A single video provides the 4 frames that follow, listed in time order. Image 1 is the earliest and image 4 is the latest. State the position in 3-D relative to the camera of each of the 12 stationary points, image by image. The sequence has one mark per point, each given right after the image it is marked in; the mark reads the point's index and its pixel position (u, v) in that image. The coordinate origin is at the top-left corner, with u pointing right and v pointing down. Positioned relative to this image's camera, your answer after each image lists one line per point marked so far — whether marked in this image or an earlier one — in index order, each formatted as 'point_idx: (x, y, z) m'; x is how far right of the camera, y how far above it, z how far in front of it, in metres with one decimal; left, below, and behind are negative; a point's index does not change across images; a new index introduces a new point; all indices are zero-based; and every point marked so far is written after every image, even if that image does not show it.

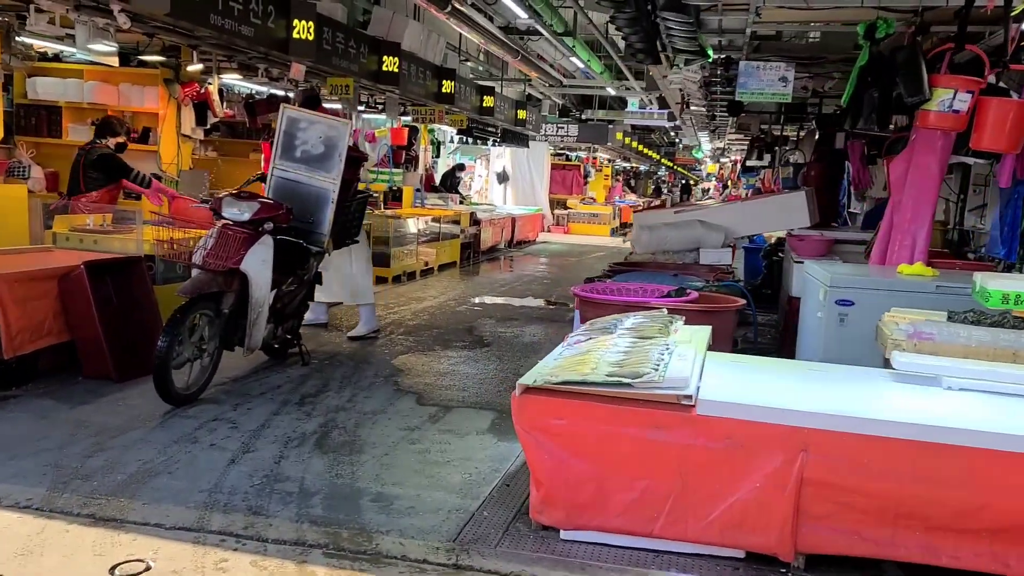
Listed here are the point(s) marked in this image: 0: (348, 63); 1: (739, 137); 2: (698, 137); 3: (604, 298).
0: (-1.7, +2.3, +8.0) m
1: (+3.1, +2.1, +10.9) m
2: (+3.2, +2.6, +13.7) m
3: (+0.5, 0.0, +4.0) m
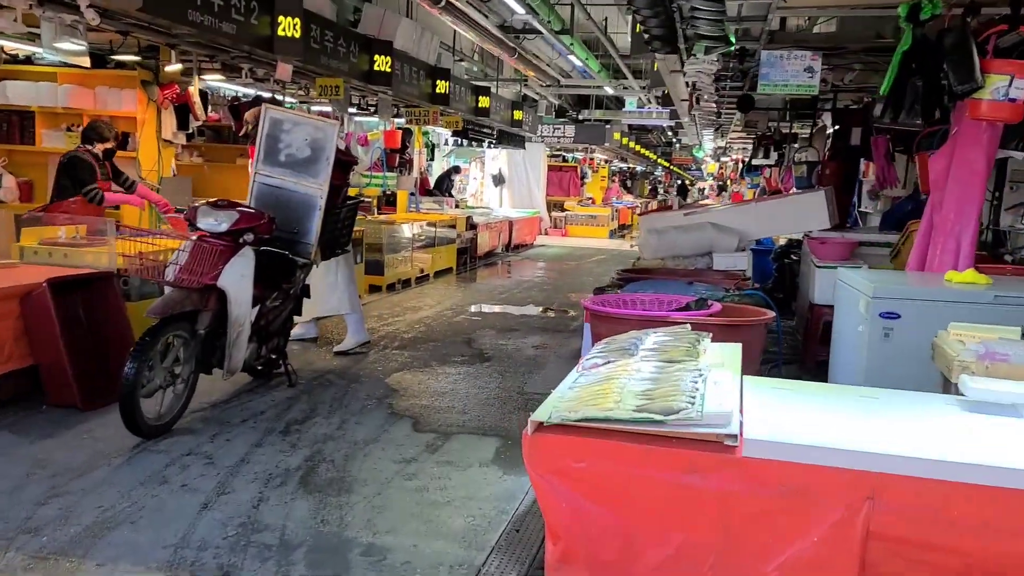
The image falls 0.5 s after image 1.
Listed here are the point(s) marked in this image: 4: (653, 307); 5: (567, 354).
0: (-1.7, +2.2, +7.6) m
1: (+3.1, +2.1, +10.6) m
2: (+3.2, +2.6, +13.3) m
3: (+0.5, -0.1, +3.6) m
4: (+0.7, -0.1, +4.0) m
5: (+0.4, -0.5, +5.8) m
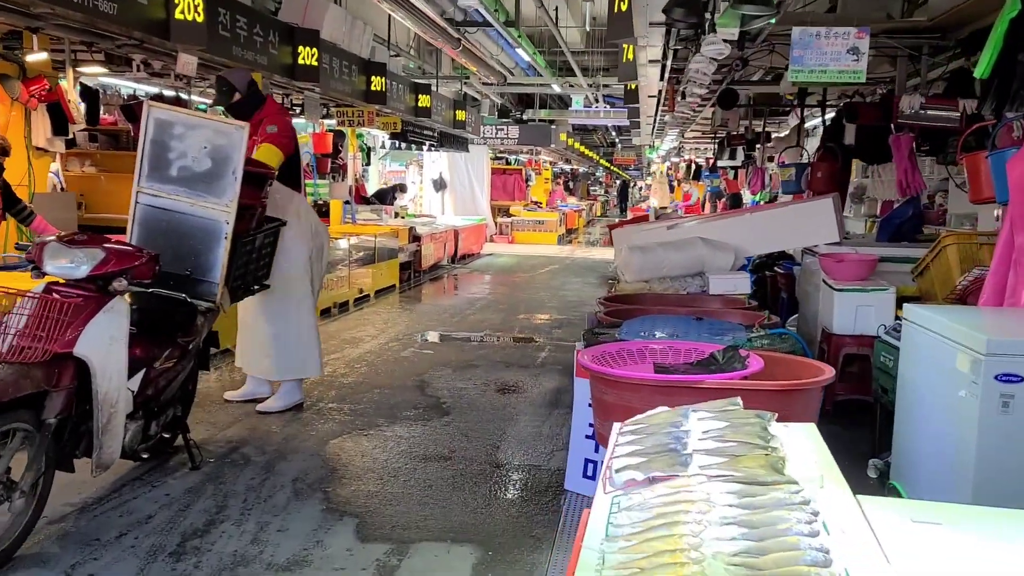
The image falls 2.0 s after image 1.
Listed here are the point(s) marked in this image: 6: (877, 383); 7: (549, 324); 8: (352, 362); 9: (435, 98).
0: (-2.1, +1.9, +6.4) m
1: (+2.4, +1.9, +9.8) m
2: (+2.3, +2.4, +12.6) m
3: (+0.4, -0.3, +2.7) m
4: (+0.6, -0.3, +3.1) m
5: (+0.2, -0.7, +4.8) m
6: (+1.7, -0.4, +3.7) m
7: (+0.4, -0.3, +7.6) m
8: (-1.2, -0.5, +5.8) m
9: (-1.1, +2.8, +11.5) m
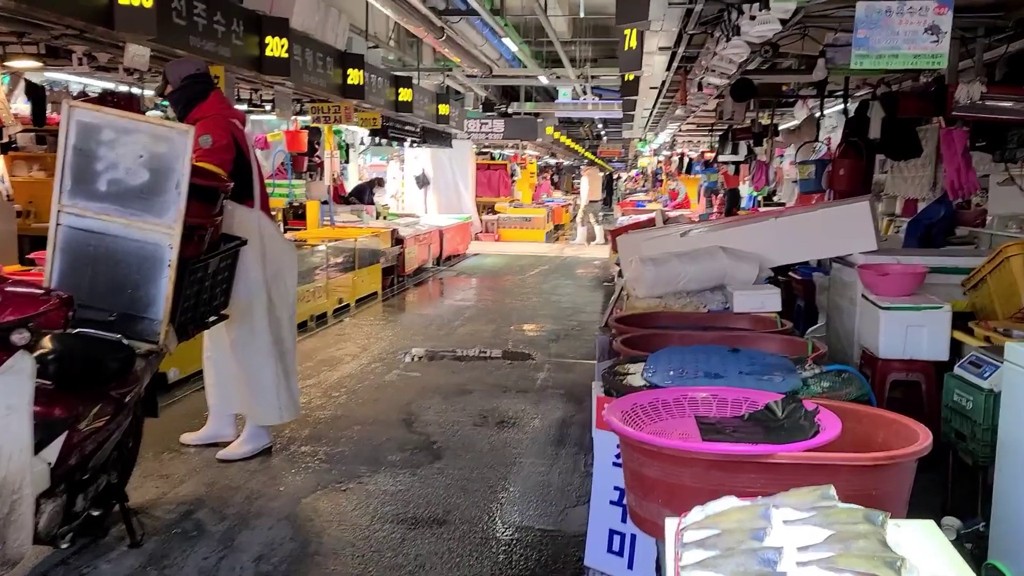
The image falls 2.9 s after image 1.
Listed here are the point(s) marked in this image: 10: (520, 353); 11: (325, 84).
0: (-2.2, +1.8, +5.8) m
1: (+2.3, +1.9, +9.2) m
2: (+2.1, +2.4, +12.0) m
3: (+0.5, -0.4, +2.1) m
4: (+0.7, -0.4, +2.5) m
5: (+0.2, -0.8, +4.2) m
6: (+1.7, -0.5, +3.1) m
7: (+0.3, -0.4, +7.0) m
8: (-1.2, -0.7, +5.2) m
9: (-1.3, +2.7, +10.8) m
10: (+0.1, -0.5, +6.3) m
11: (-1.9, +2.0, +7.8) m
